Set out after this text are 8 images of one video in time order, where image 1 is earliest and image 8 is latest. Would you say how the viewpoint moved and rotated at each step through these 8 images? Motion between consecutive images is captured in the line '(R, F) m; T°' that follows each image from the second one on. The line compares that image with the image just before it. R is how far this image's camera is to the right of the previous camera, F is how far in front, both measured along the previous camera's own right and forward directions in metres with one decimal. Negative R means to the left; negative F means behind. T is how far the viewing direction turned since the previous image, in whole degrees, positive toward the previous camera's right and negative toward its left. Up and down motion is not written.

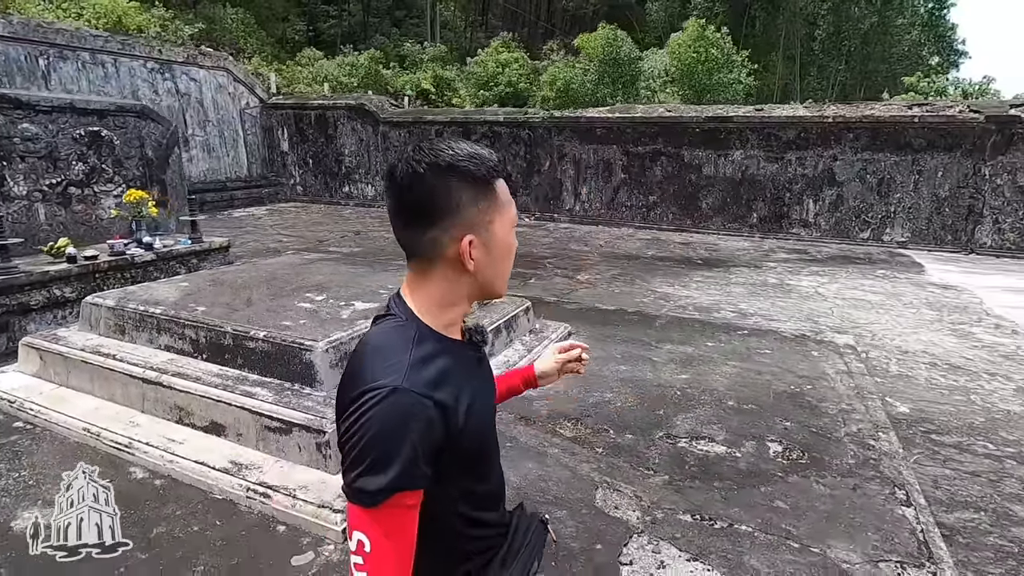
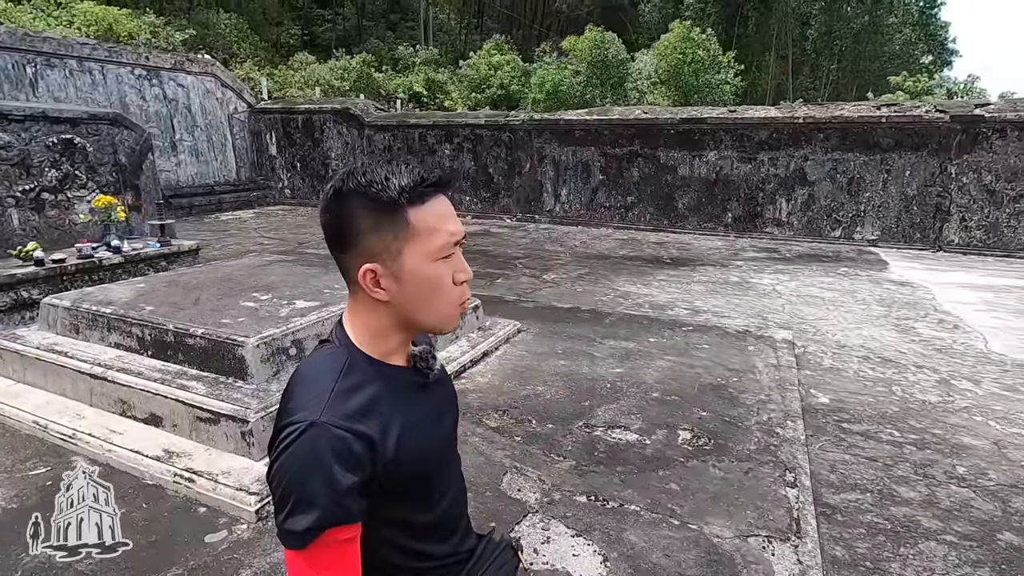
(+0.3, -0.1) m; 0°
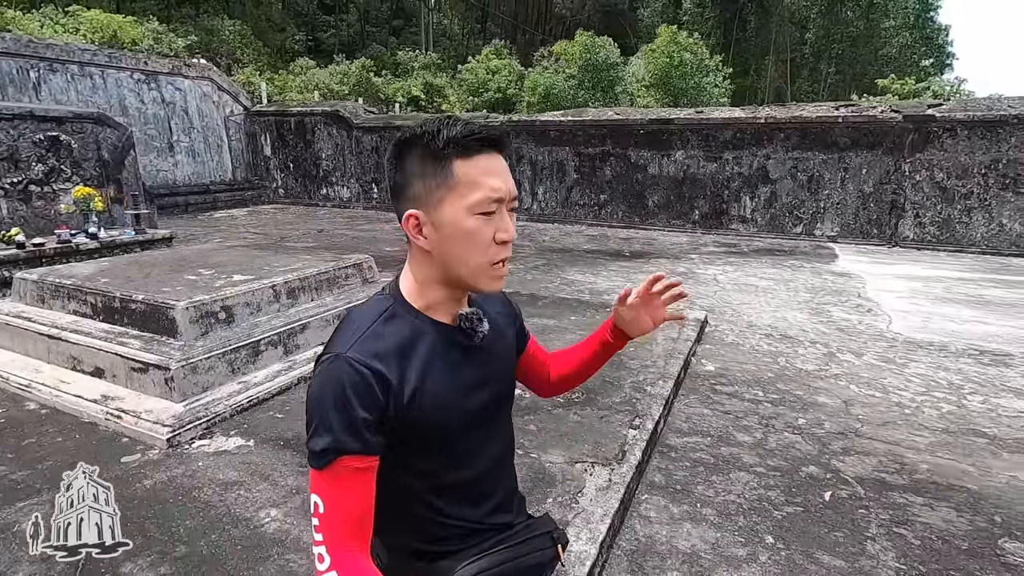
(+0.5, -0.3) m; -1°
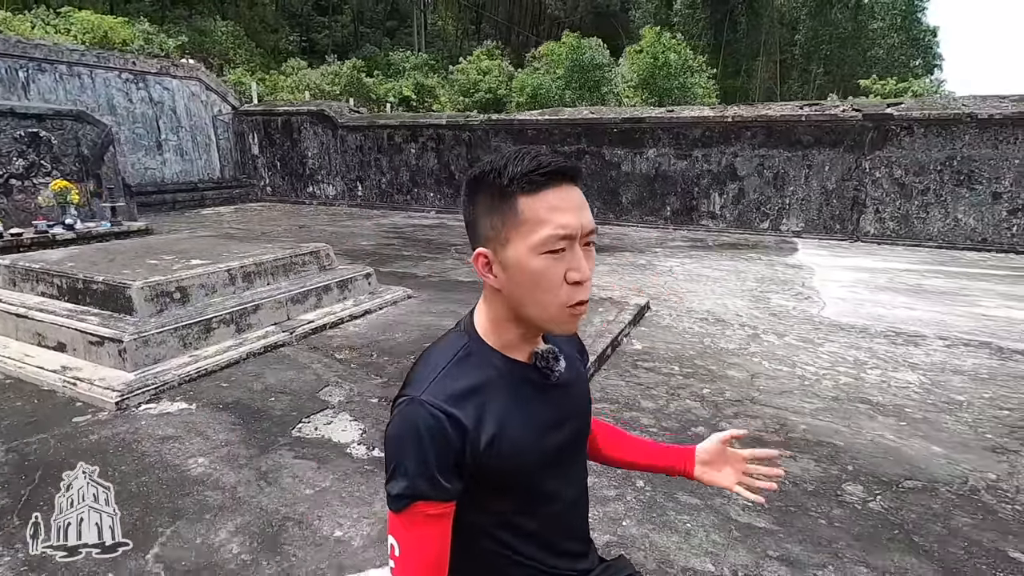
(+0.3, -0.2) m; 0°
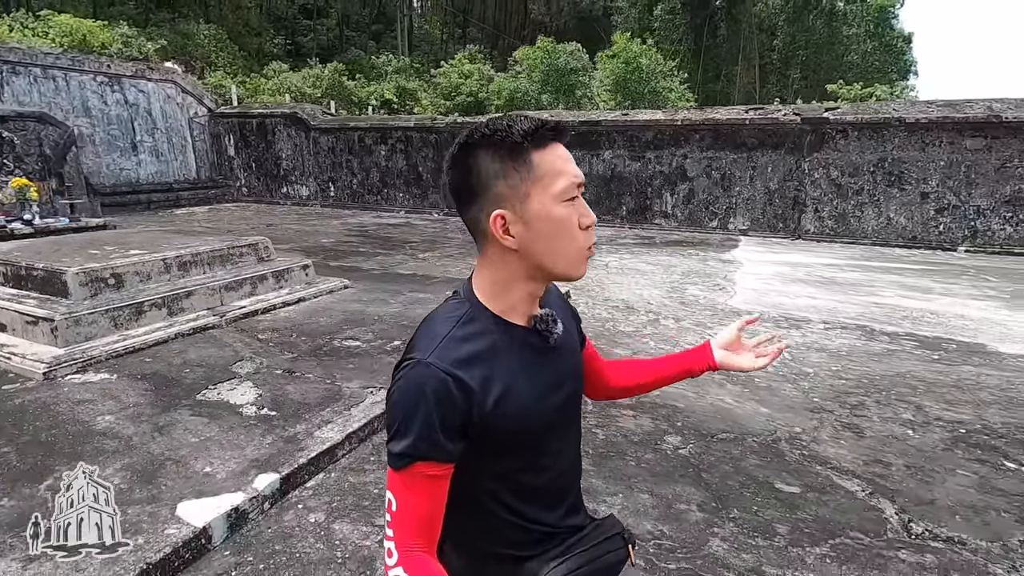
(+0.5, -0.3) m; +1°
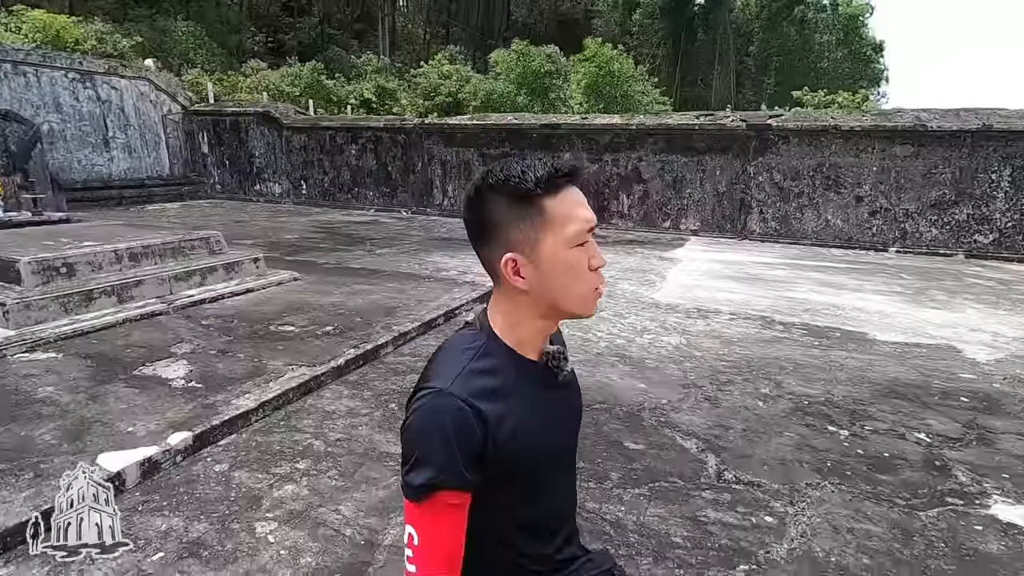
(+0.4, -0.3) m; +1°
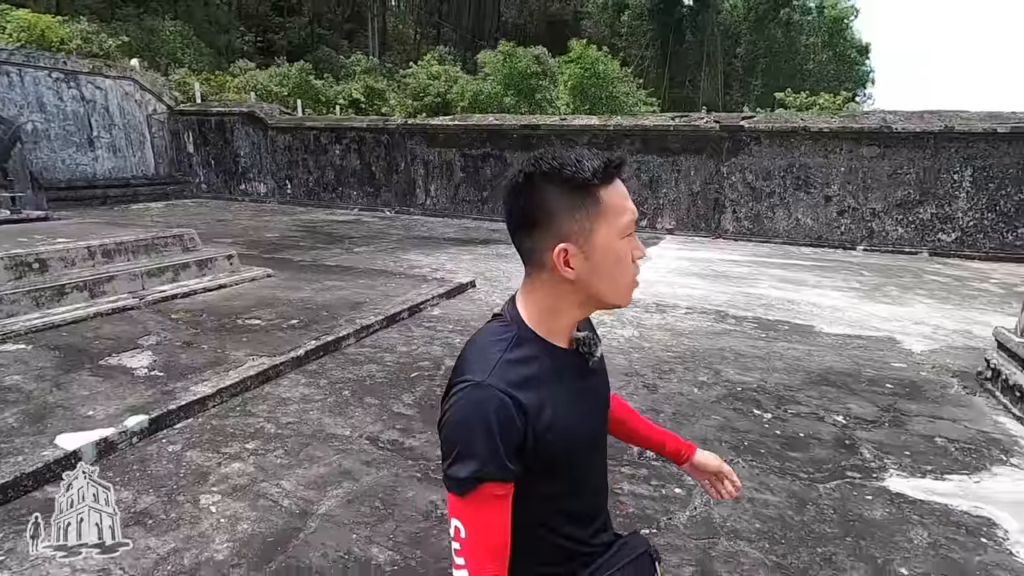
(+0.2, -0.1) m; +1°
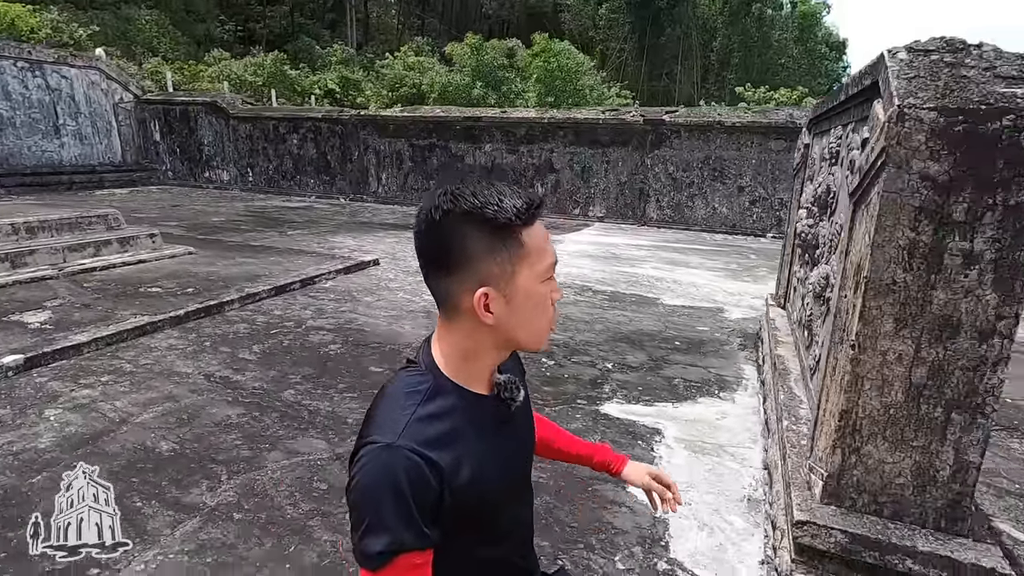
(+0.9, -0.5) m; +1°
